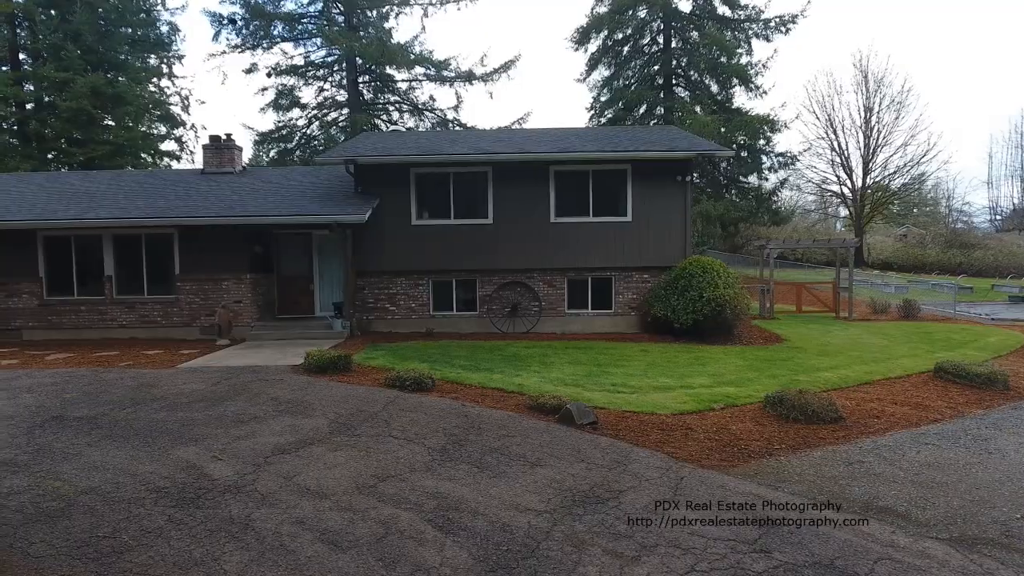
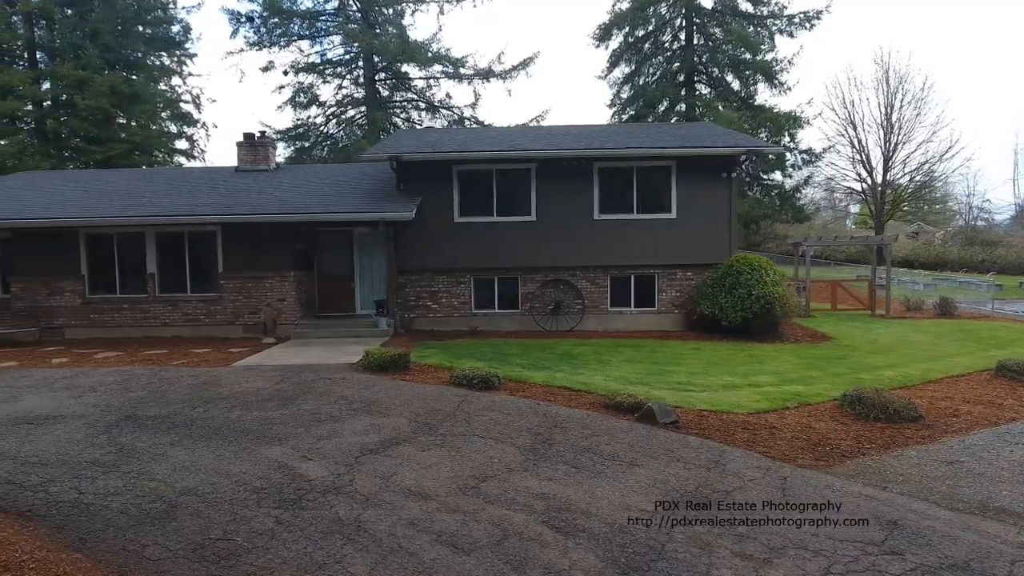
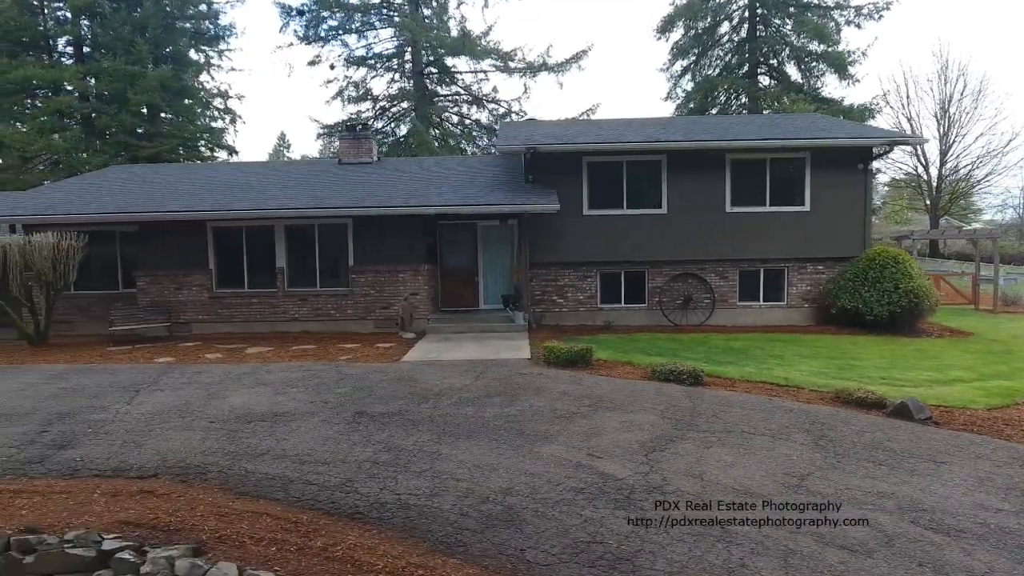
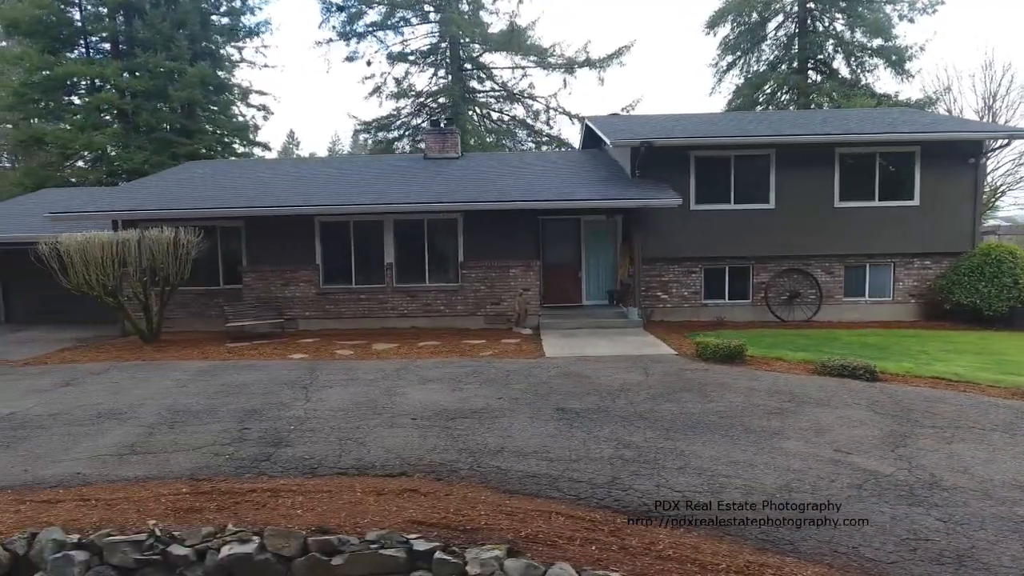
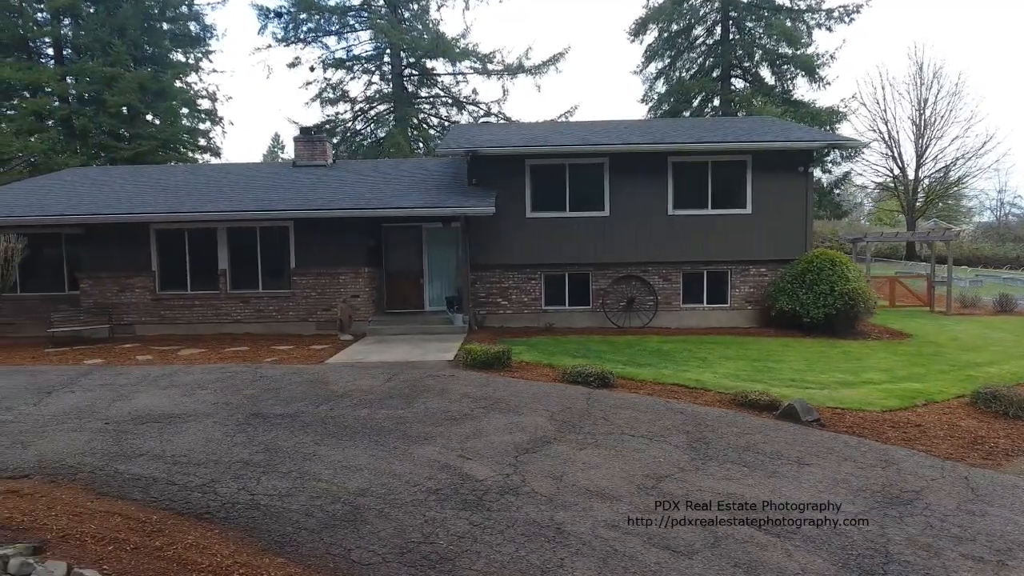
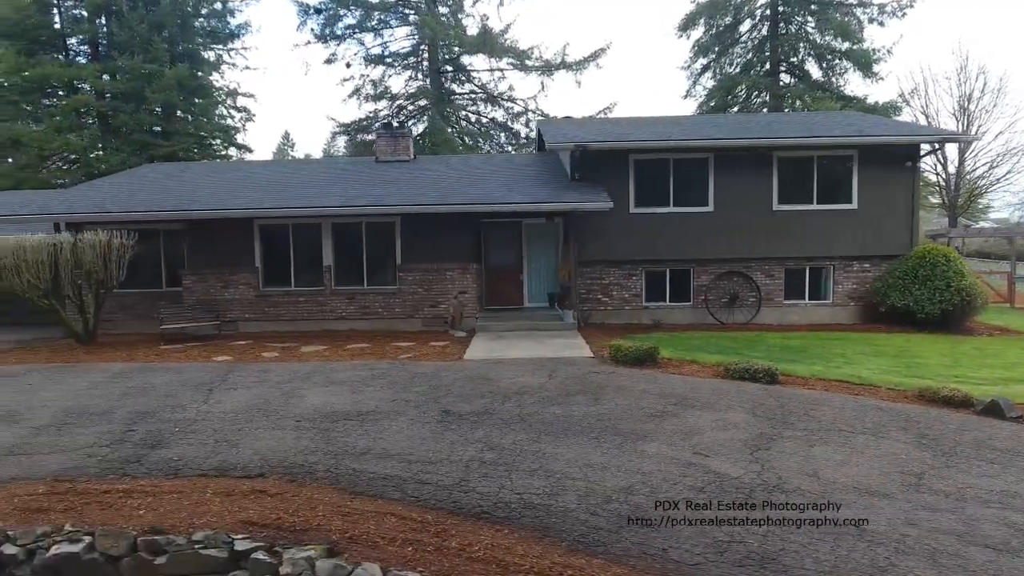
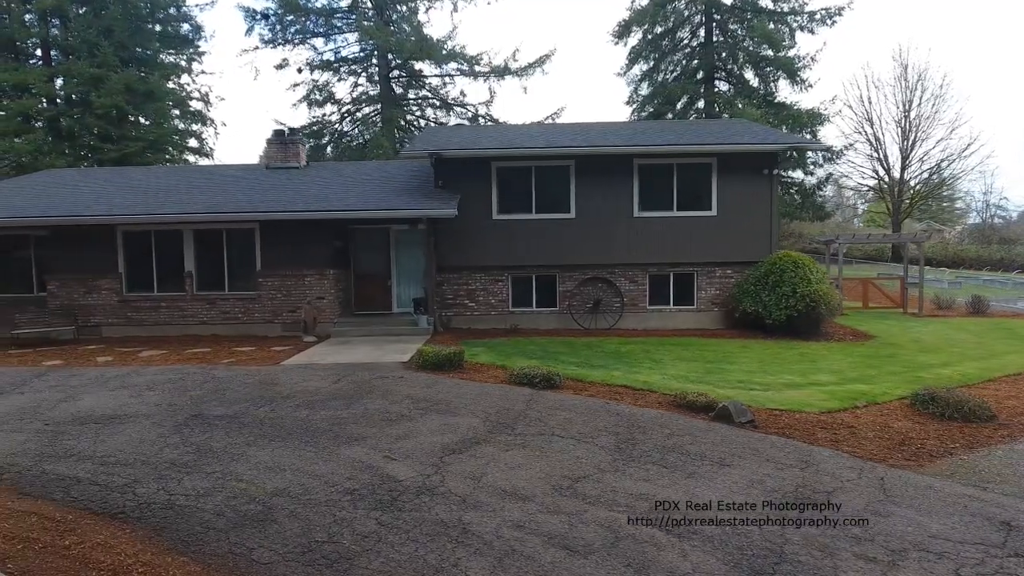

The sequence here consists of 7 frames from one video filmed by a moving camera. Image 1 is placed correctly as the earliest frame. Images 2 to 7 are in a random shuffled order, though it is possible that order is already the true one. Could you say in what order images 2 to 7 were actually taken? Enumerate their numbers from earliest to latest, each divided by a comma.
2, 7, 5, 3, 6, 4
